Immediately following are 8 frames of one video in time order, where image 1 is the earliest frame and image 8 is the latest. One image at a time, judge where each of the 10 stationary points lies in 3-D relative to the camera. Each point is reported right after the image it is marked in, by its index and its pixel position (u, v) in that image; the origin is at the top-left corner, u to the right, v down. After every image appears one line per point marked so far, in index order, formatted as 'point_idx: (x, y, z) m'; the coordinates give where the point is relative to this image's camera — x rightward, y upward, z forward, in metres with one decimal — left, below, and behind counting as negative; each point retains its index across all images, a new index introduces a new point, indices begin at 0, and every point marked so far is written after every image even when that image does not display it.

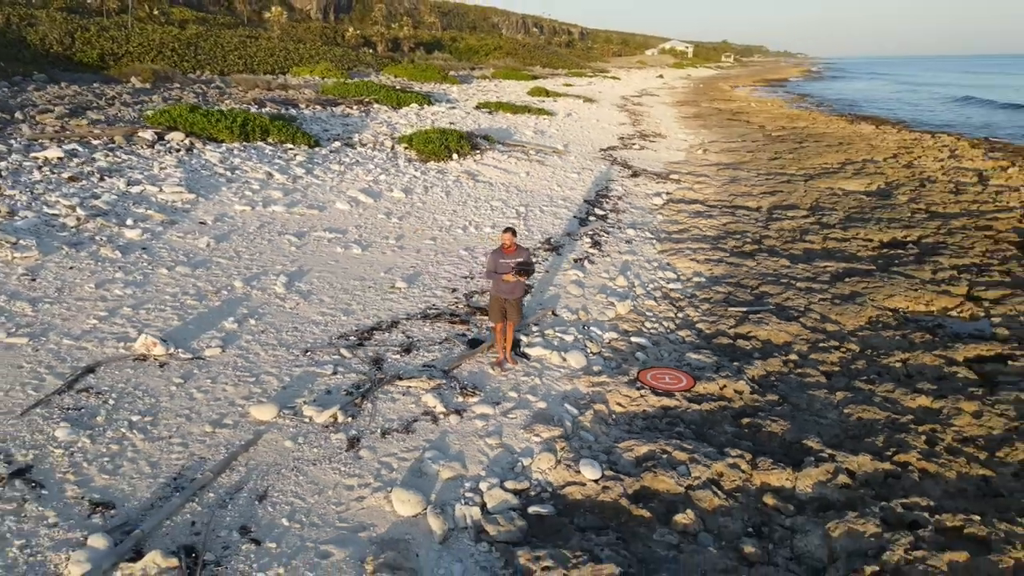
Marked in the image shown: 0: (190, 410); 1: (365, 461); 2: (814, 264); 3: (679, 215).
0: (-2.4, -0.9, +5.5) m
1: (-1.0, -1.2, +5.3) m
2: (+4.7, +0.4, +11.4) m
3: (+3.3, +1.4, +14.7) m
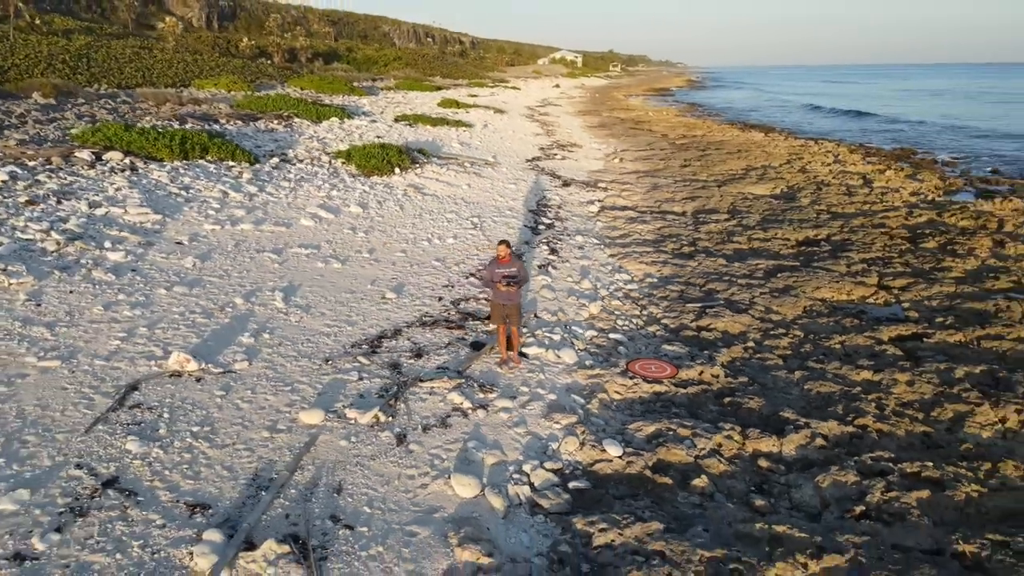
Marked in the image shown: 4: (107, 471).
0: (-2.1, -1.0, +5.9) m
1: (-0.7, -1.3, +5.8) m
2: (+4.1, +0.5, +12.7) m
3: (+2.2, +1.4, +15.7) m
4: (-2.7, -1.2, +4.9) m
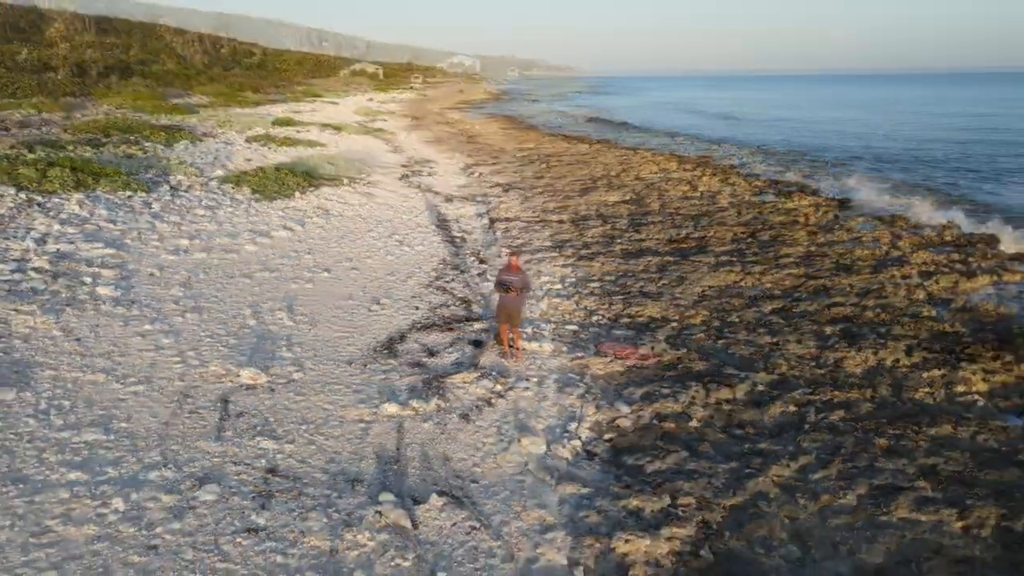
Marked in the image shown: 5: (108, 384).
0: (-1.8, -1.1, +6.4) m
1: (-0.5, -1.3, +6.5) m
2: (+3.4, +0.6, +13.9) m
3: (+1.1, +1.4, +16.7) m
4: (-2.3, -1.3, +5.4) m
5: (-3.5, -0.8, +6.4) m
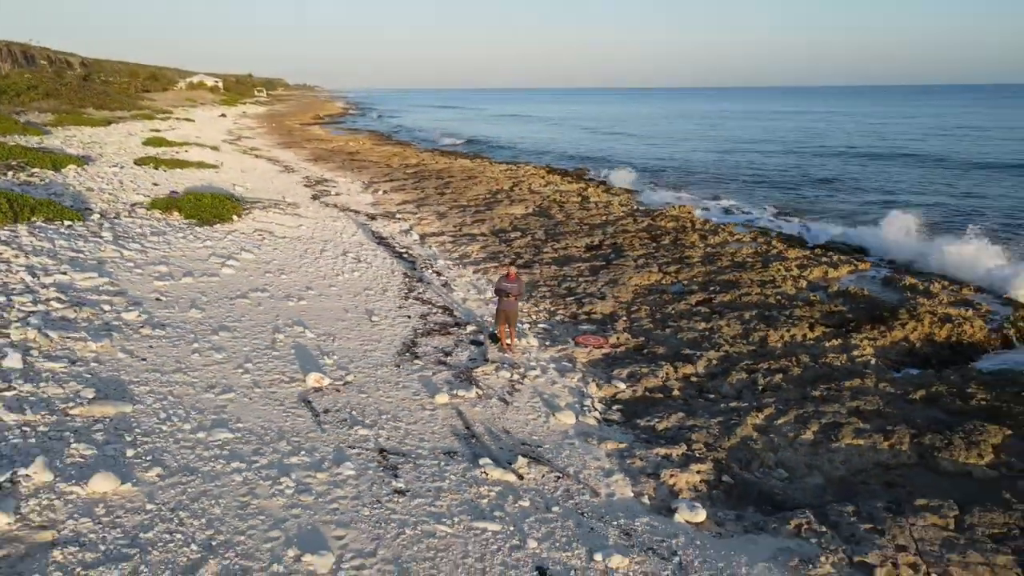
0: (-1.4, -1.2, +7.5) m
1: (0.0, -1.4, +7.8) m
2: (+2.2, +0.6, +15.9) m
3: (-0.6, +1.2, +18.2) m
4: (-1.6, -1.4, +6.4) m
5: (-3.0, -1.0, +7.2) m
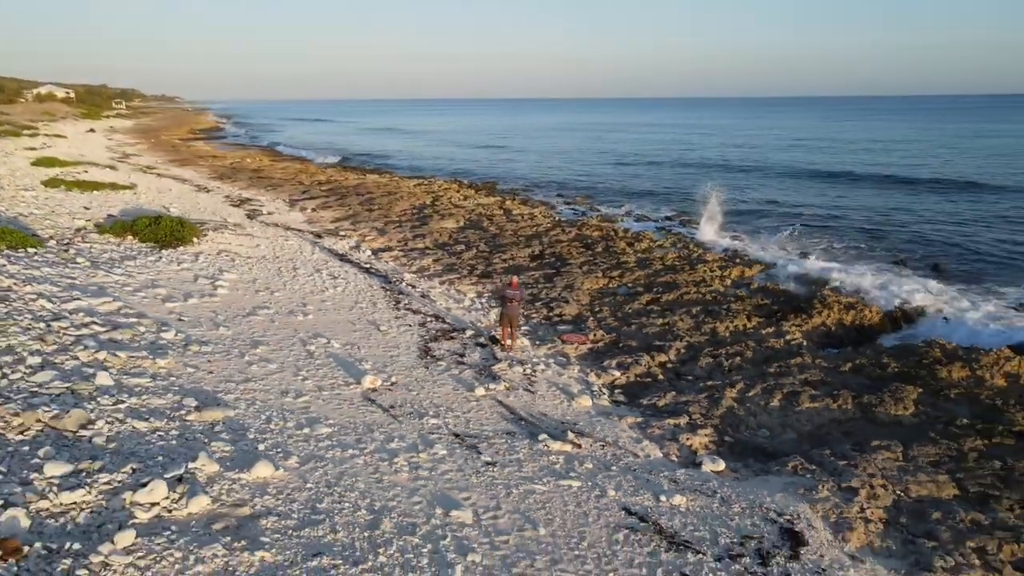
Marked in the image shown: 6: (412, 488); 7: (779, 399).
0: (-0.9, -1.4, +8.6) m
1: (+0.3, -1.4, +9.2) m
2: (+1.2, +0.4, +17.5) m
3: (-2.0, +0.9, +19.4) m
4: (-1.0, -1.5, +7.5) m
5: (-2.5, -1.2, +8.1) m
6: (-0.9, -1.8, +6.4) m
7: (+3.6, -1.5, +9.9) m
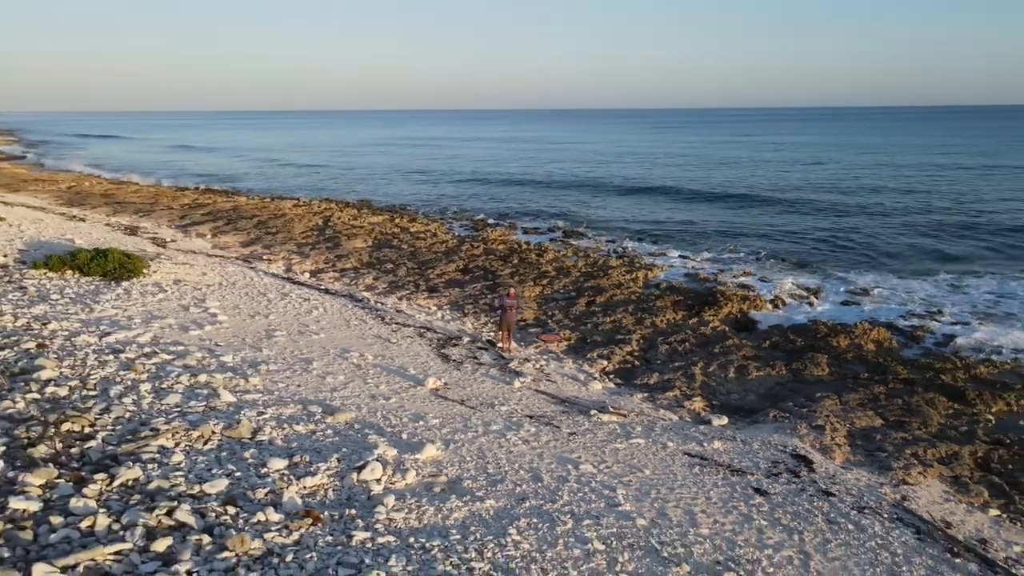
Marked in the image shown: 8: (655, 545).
0: (-0.3, -1.5, +10.3) m
1: (+0.8, -1.5, +11.1) m
2: (-0.4, +0.2, +19.5) m
3: (-4.0, +0.4, +20.6) m
4: (-0.1, -1.7, +9.2) m
5: (-1.7, -1.5, +9.4) m
6: (+0.3, -1.9, +8.2) m
7: (+3.8, -1.4, +12.6) m
8: (+1.2, -2.2, +6.2) m
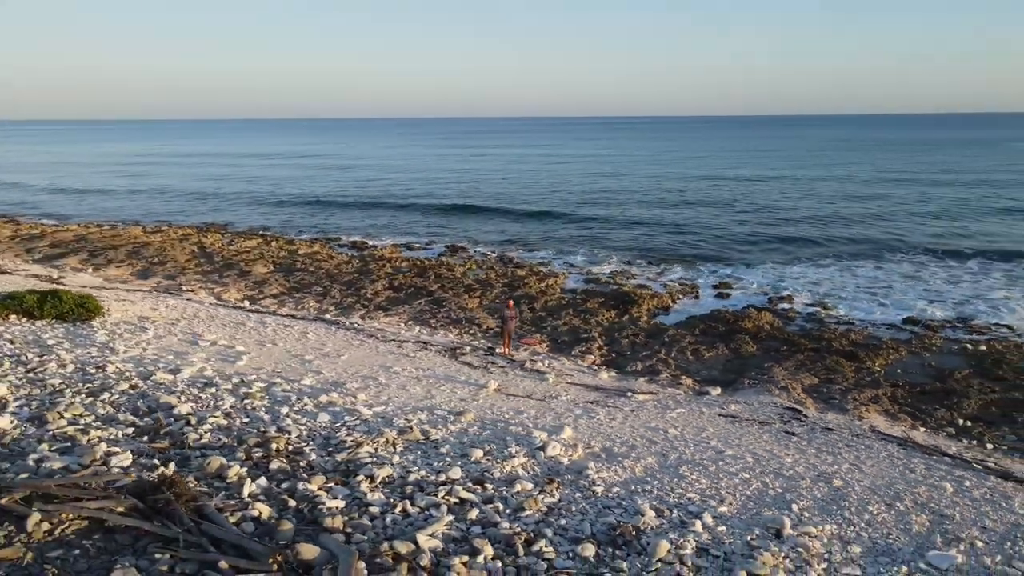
0: (+0.5, -1.7, +12.3) m
1: (+1.3, -1.7, +13.4) m
2: (-2.3, -0.2, +21.1) m
3: (-5.9, -0.2, +21.1) m
4: (+1.0, -1.8, +11.3) m
5: (-0.6, -1.7, +11.0) m
6: (+1.7, -2.0, +10.4) m
7: (+3.8, -1.4, +15.6) m
8: (+3.1, -2.2, +8.8) m
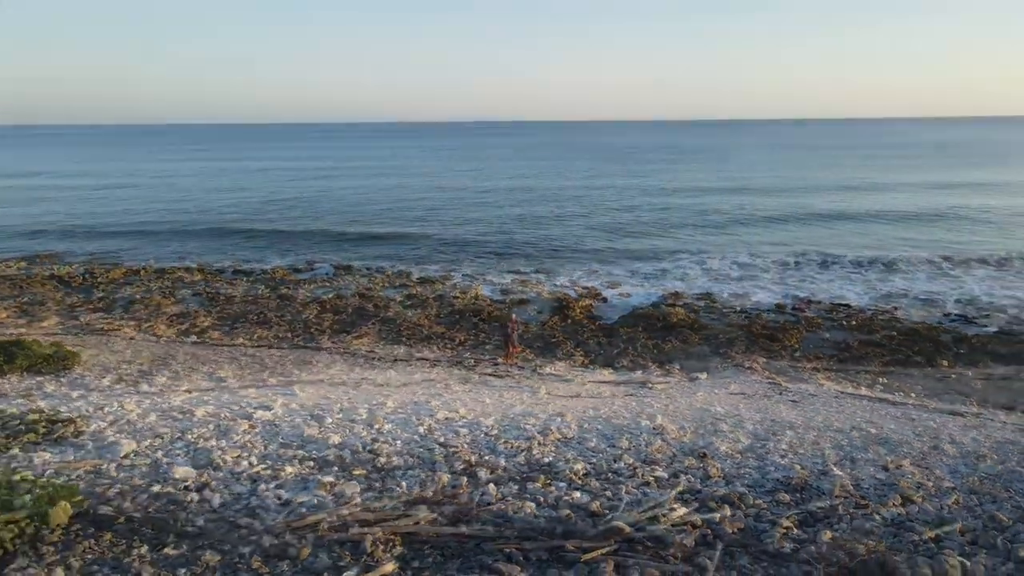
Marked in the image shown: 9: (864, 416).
0: (+1.3, -2.0, +14.0) m
1: (+1.8, -1.9, +15.3) m
2: (-3.9, -0.8, +21.6) m
3: (-7.5, -1.1, +20.7) m
4: (+2.1, -2.0, +13.2) m
5: (+0.6, -2.0, +12.5) m
6: (+3.0, -2.1, +12.5) m
7: (+3.5, -1.5, +18.2) m
8: (+4.8, -2.2, +11.4) m
9: (+5.9, -2.2, +12.3) m
